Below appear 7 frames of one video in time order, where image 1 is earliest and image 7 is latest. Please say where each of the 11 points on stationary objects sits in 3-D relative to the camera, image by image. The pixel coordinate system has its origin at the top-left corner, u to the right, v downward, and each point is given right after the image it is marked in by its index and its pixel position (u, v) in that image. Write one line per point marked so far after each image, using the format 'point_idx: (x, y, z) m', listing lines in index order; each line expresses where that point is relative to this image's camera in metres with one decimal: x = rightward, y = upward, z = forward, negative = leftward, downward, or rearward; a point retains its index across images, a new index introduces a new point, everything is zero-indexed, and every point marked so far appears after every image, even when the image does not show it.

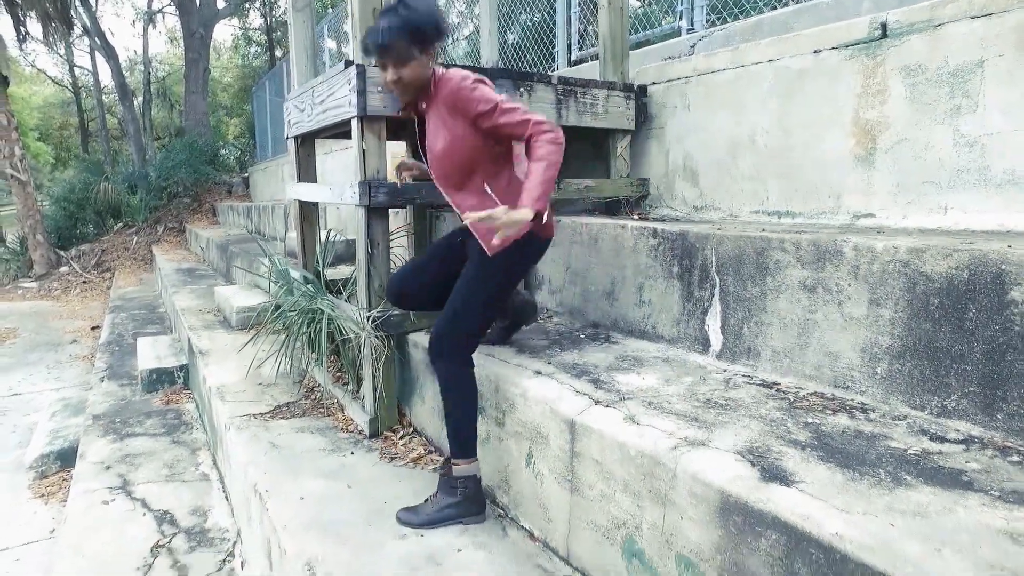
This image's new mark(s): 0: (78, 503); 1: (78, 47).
0: (-1.7, -0.8, +2.6) m
1: (-9.2, +5.1, +14.0) m
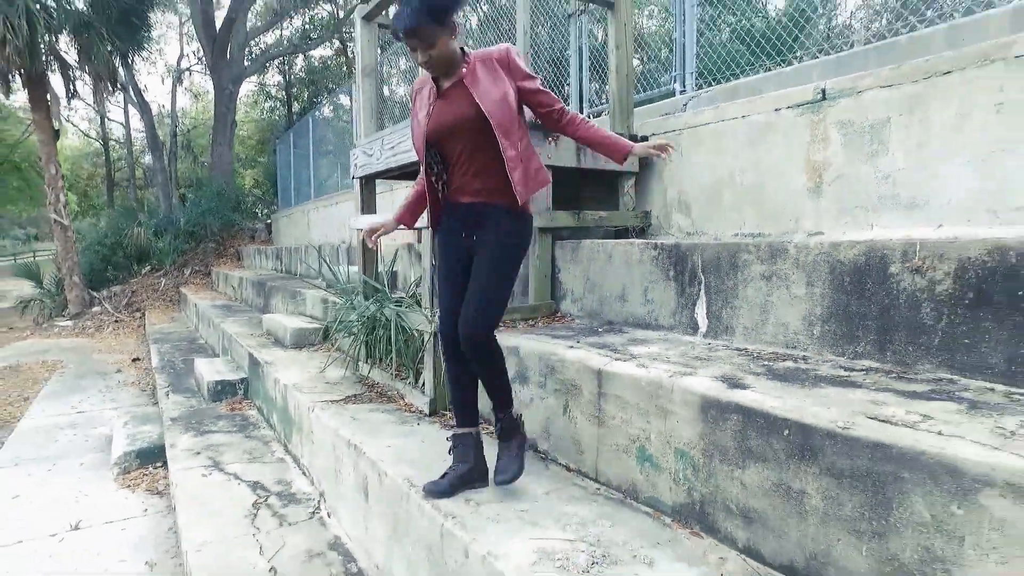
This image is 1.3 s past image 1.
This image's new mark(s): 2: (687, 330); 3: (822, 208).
0: (-1.6, -0.9, +3.1) m
1: (-9.1, +4.2, +15.0) m
2: (+0.6, -0.2, +2.4) m
3: (+1.2, +0.3, +2.6) m
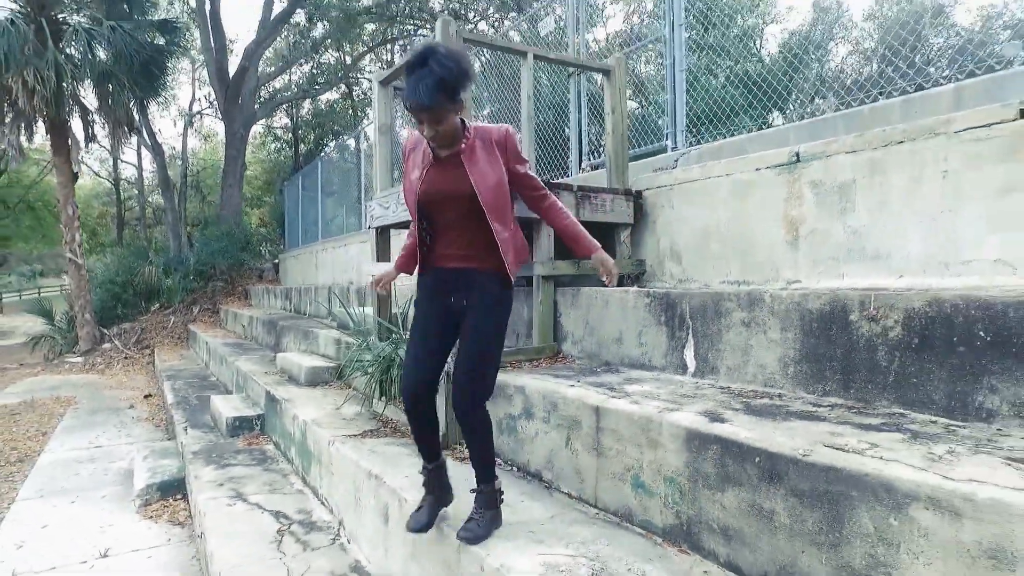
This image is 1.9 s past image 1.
0: (-1.5, -1.1, +3.3) m
1: (-9.0, +3.3, +15.5) m
2: (+0.7, -0.3, +2.6) m
3: (+1.3, +0.1, +2.8) m
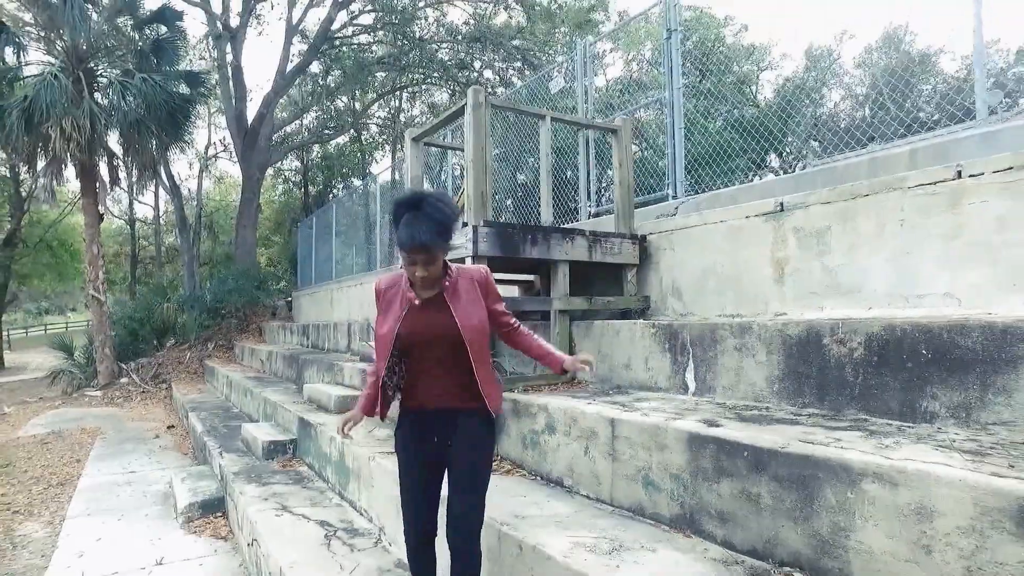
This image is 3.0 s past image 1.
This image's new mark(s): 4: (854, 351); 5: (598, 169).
0: (-1.4, -1.3, +3.7) m
1: (-8.9, +2.4, +16.1) m
2: (+0.8, -0.5, +3.0) m
3: (+1.4, 0.0, +3.3) m
4: (+1.2, -0.2, +2.3) m
5: (+0.7, +1.0, +5.6) m
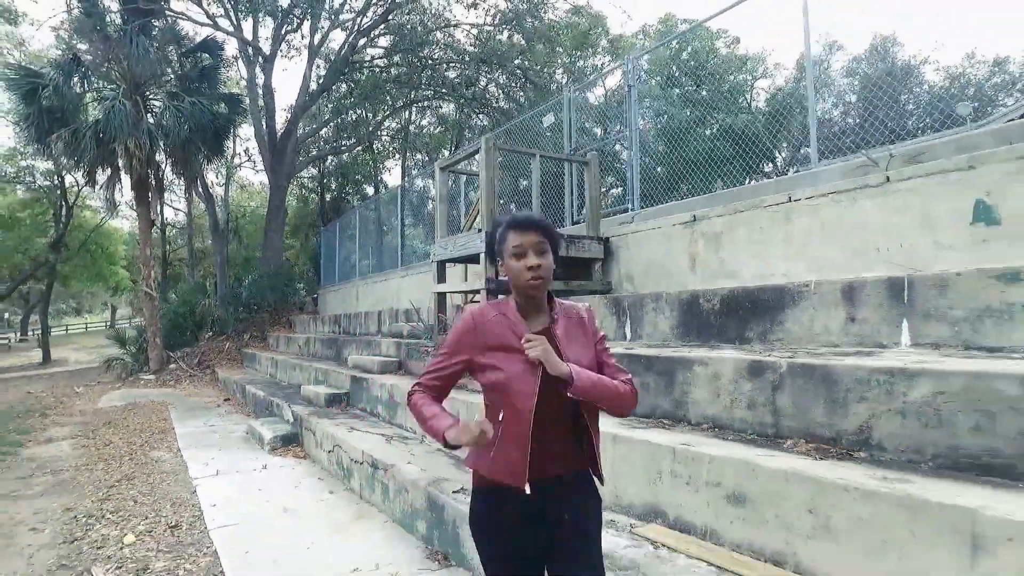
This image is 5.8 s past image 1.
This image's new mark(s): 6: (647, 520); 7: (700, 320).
0: (-1.4, -1.2, +5.3) m
1: (-8.8, +2.5, +17.8) m
2: (+0.8, -0.4, +4.6) m
3: (+1.4, +0.1, +4.9) m
4: (+1.2, -0.1, +3.9) m
5: (+0.7, +1.1, +7.2) m
6: (+0.6, -1.0, +2.7) m
7: (+1.2, -0.2, +4.0) m
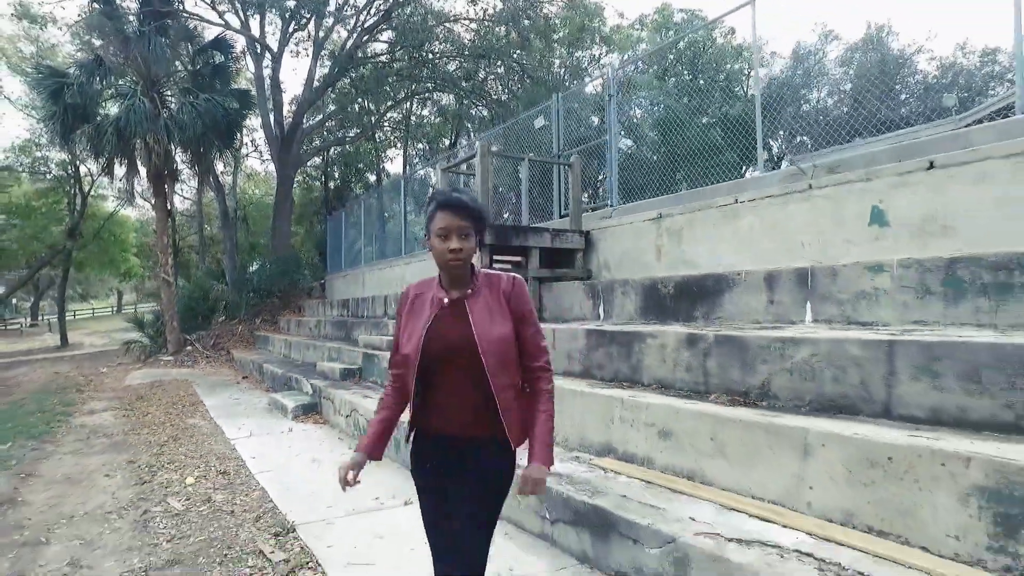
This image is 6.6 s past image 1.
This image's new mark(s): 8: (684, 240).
0: (-1.5, -1.1, +6.1) m
1: (-8.9, +2.9, +18.5) m
2: (+0.7, -0.3, +5.4) m
3: (+1.3, +0.2, +5.7) m
4: (+1.1, 0.0, +4.7) m
5: (+0.7, +1.3, +8.0) m
6: (+0.5, -0.9, +3.5) m
7: (+1.1, -0.1, +4.8) m
8: (+1.4, +0.4, +5.4) m
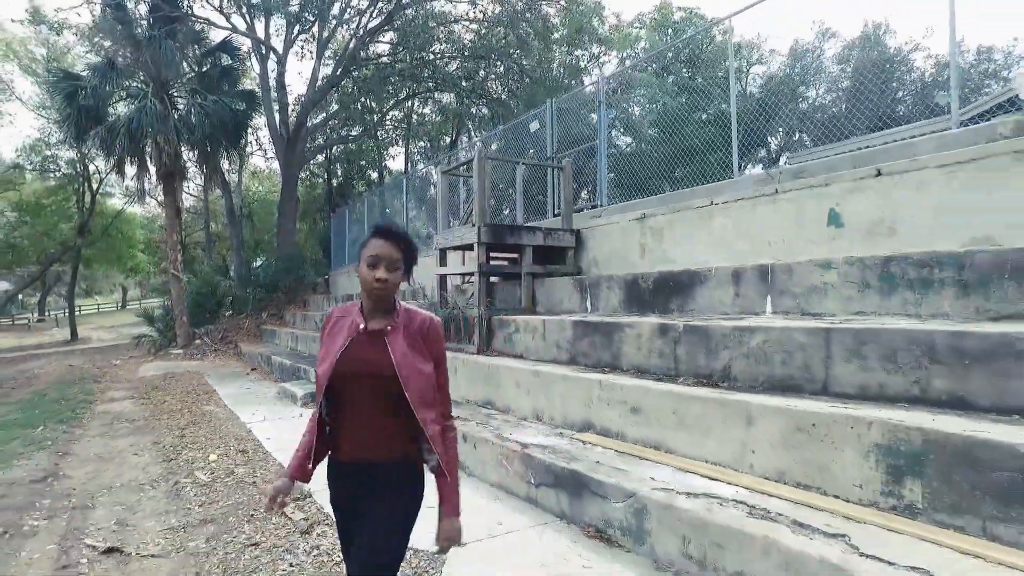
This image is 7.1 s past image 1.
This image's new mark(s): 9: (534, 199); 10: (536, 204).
0: (-1.5, -1.0, +6.5) m
1: (-8.9, +3.0, +18.9) m
2: (+0.7, -0.2, +5.8) m
3: (+1.2, +0.2, +6.1) m
4: (+1.1, 0.0, +5.1) m
5: (+0.6, +1.3, +8.4) m
6: (+0.4, -0.9, +4.0) m
7: (+1.0, -0.1, +5.2) m
8: (+1.4, +0.4, +5.8) m
9: (+0.4, +1.2, +8.8) m
10: (+0.4, +1.1, +8.8) m
